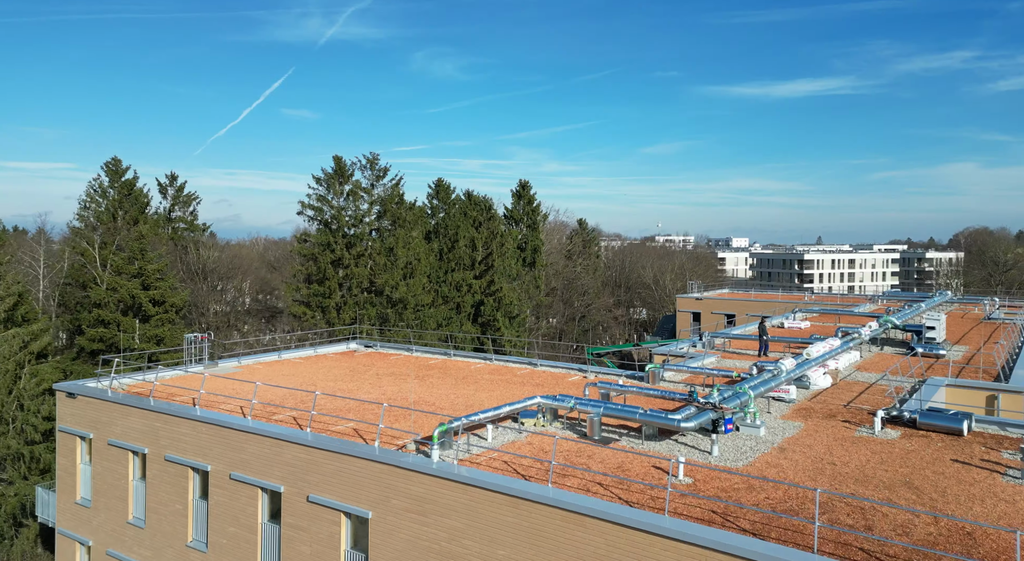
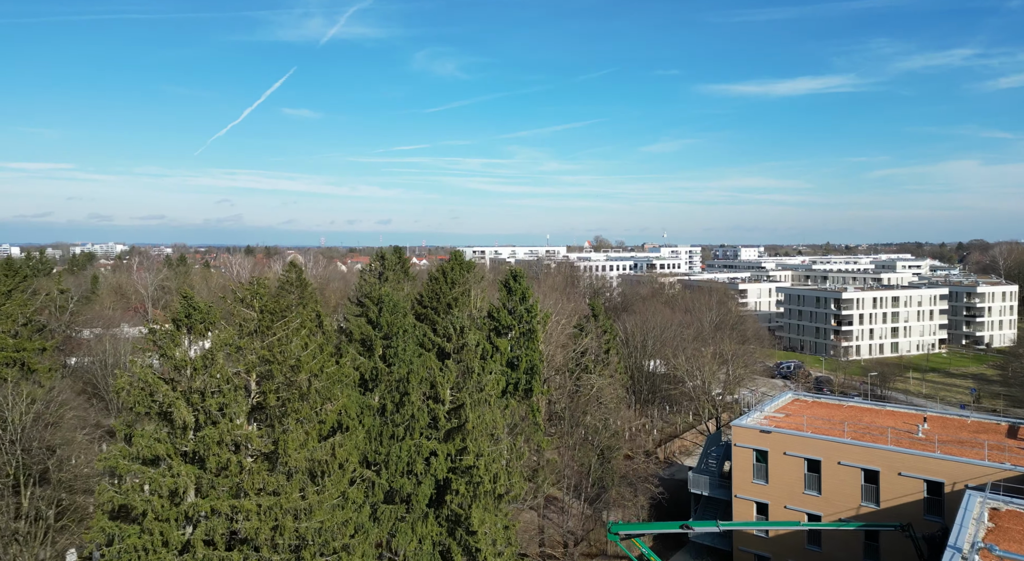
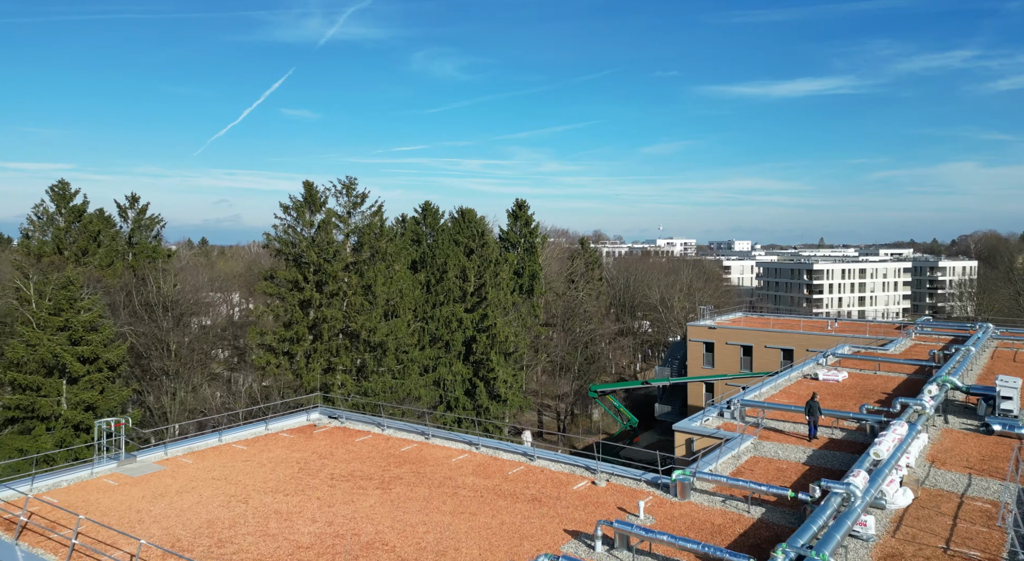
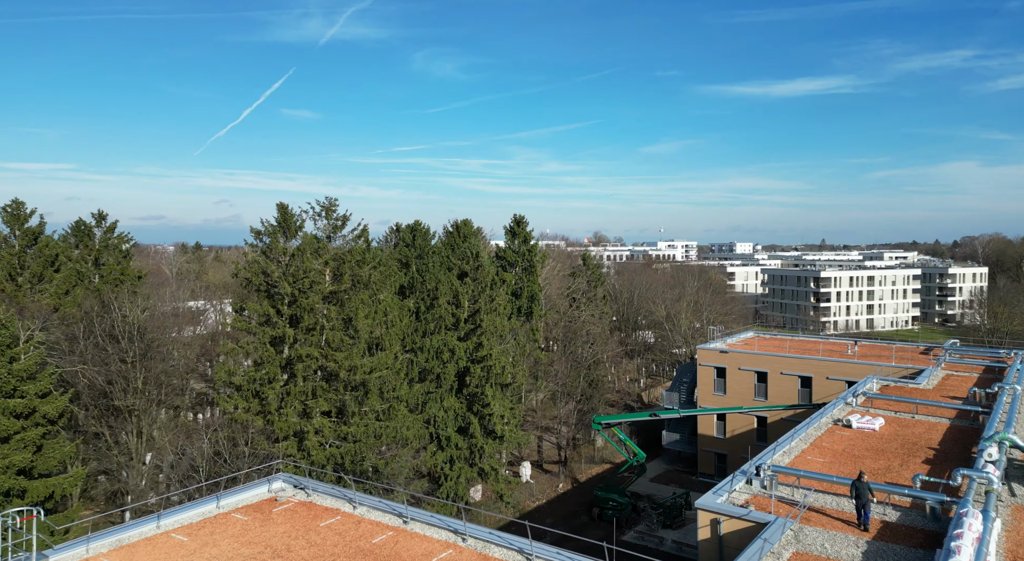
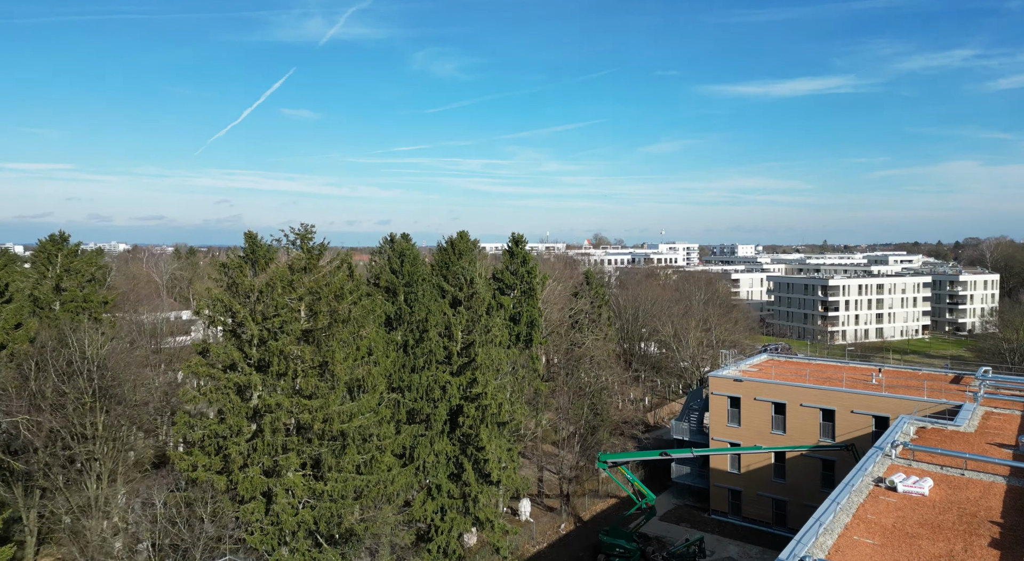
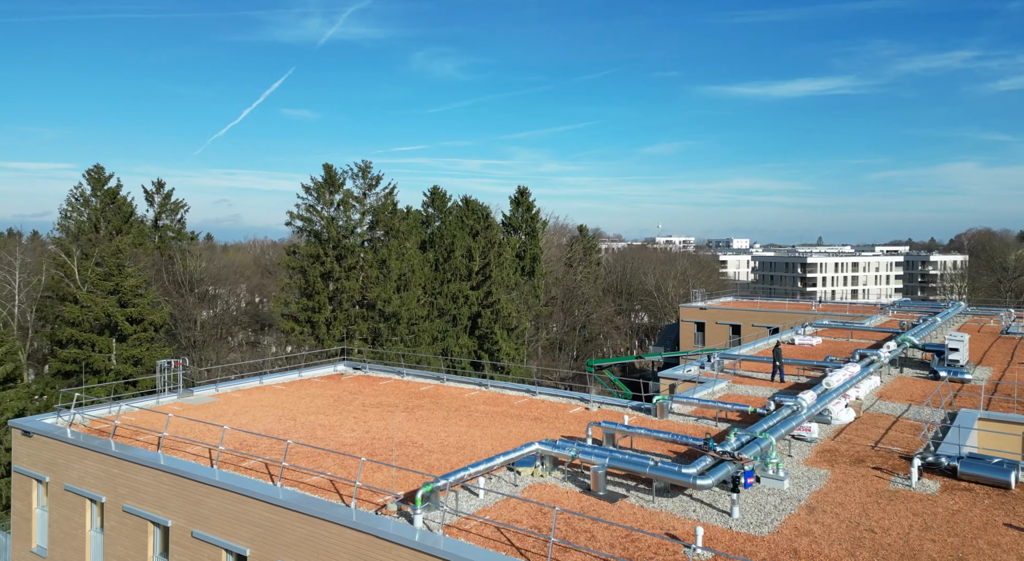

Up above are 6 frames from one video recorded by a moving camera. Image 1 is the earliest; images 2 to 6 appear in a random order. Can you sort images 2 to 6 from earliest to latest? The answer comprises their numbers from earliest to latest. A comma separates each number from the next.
6, 3, 4, 5, 2
